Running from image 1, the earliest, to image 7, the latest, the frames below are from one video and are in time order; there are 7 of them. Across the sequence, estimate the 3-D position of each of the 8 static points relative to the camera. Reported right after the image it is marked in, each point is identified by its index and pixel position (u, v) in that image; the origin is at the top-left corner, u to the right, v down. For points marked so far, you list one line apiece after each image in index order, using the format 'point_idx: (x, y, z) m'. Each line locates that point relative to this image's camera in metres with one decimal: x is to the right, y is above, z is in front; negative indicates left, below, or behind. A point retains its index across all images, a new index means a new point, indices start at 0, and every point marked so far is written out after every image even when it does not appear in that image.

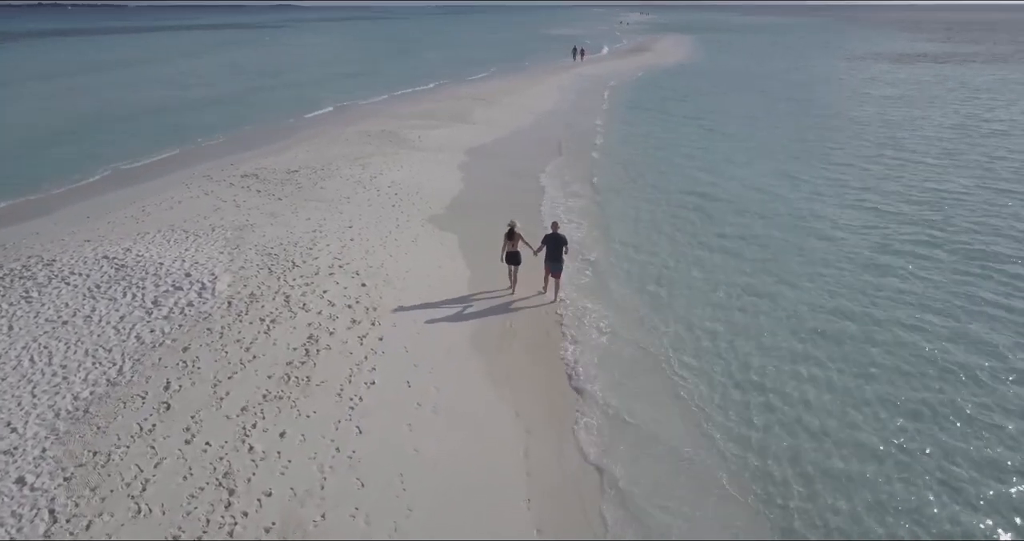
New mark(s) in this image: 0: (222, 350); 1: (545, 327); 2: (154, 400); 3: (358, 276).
0: (-3.6, -1.0, +9.2) m
1: (+0.4, -0.7, +11.3) m
2: (-3.9, -1.4, +8.2) m
3: (-2.5, -0.1, +11.9) m
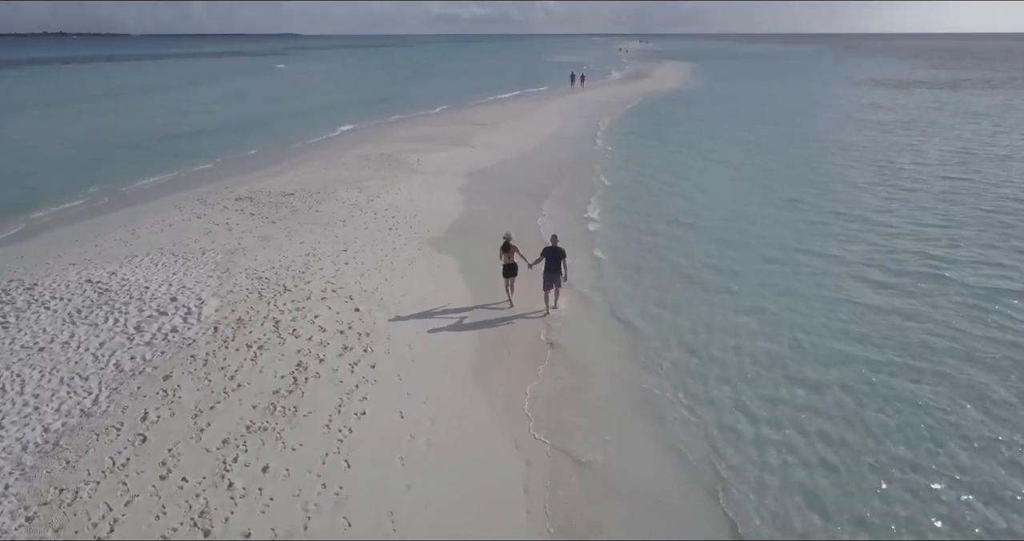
0: (-3.6, -1.3, +8.8) m
1: (+0.4, -1.1, +10.8) m
2: (-4.0, -1.7, +7.7) m
3: (-2.5, -0.5, +11.5) m
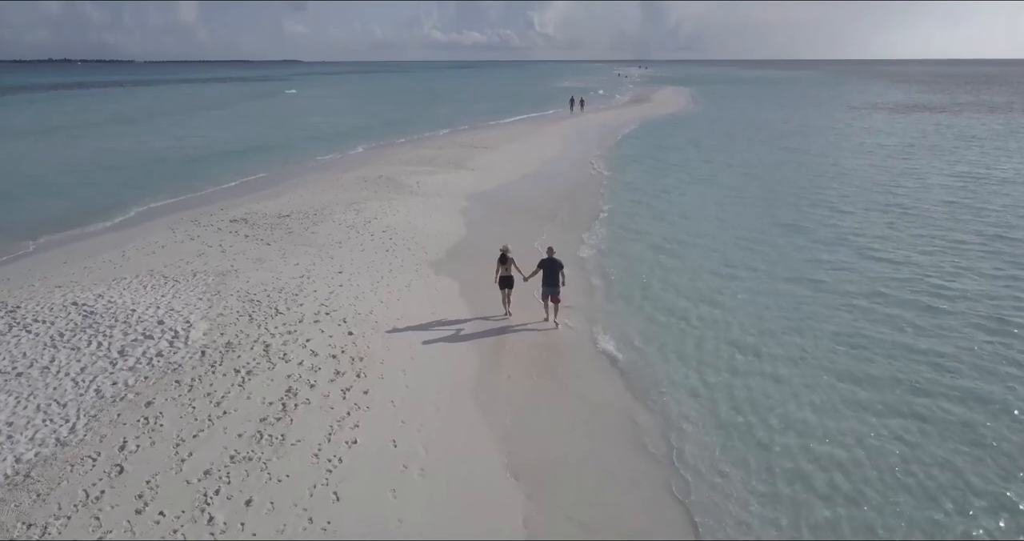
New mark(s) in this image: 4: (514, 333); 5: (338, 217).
0: (-3.6, -1.5, +8.4) m
1: (+0.4, -1.4, +10.5) m
2: (-4.0, -1.9, +7.3) m
3: (-2.5, -0.8, +11.1) m
4: (0.0, -1.0, +11.8) m
5: (-4.2, +1.3, +18.1) m
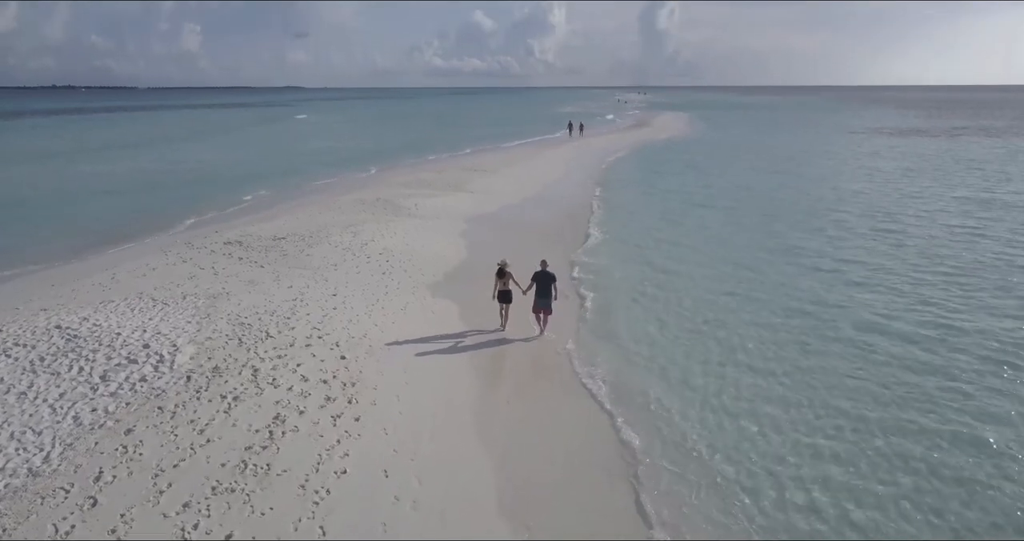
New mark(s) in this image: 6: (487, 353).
0: (-3.6, -1.7, +8.0) m
1: (+0.4, -1.7, +10.1) m
2: (-4.0, -2.1, +6.9) m
3: (-2.5, -1.1, +10.8) m
4: (0.0, -1.3, +11.4) m
5: (-4.3, +0.8, +17.8) m
6: (-0.4, -1.3, +11.4) m
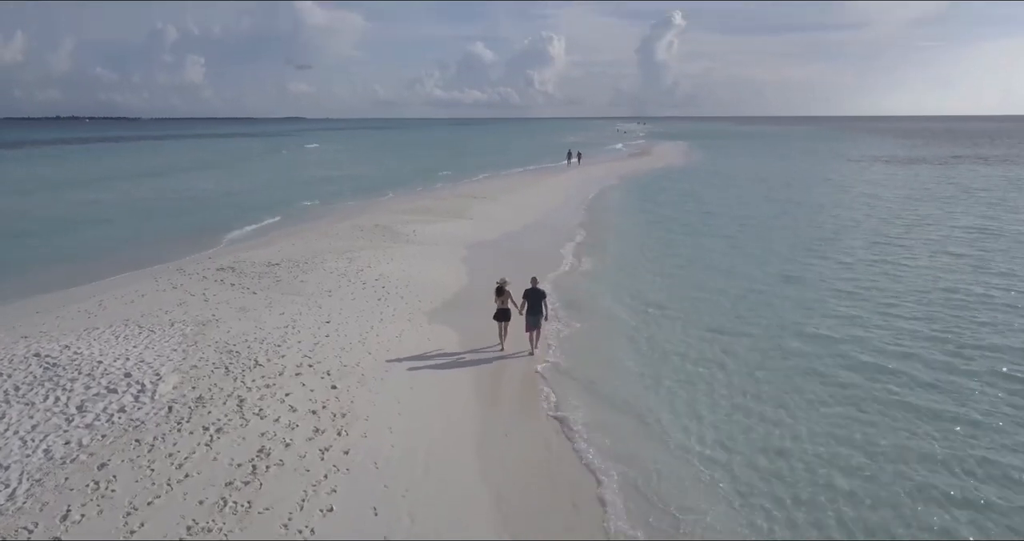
0: (-3.7, -2.0, +7.5) m
1: (+0.4, -2.0, +9.6) m
2: (-4.0, -2.3, +6.4) m
3: (-2.5, -1.5, +10.3) m
4: (0.0, -1.7, +11.0) m
5: (-4.3, +0.1, +17.4) m
6: (-0.4, -1.6, +10.9) m
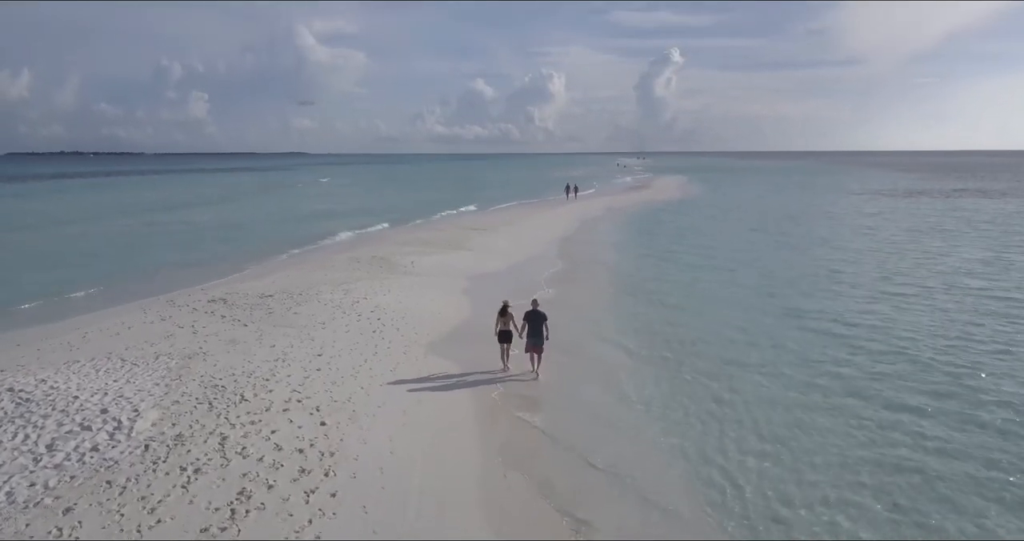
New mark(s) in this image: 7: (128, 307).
0: (-3.7, -2.2, +6.9) m
1: (+0.4, -2.4, +9.0) m
2: (-4.0, -2.5, +5.9) m
3: (-2.5, -1.9, +9.8) m
4: (0.0, -2.1, +10.4) m
5: (-4.3, -0.6, +16.9) m
6: (-0.4, -2.1, +10.4) m
7: (-8.2, -0.8, +15.9) m
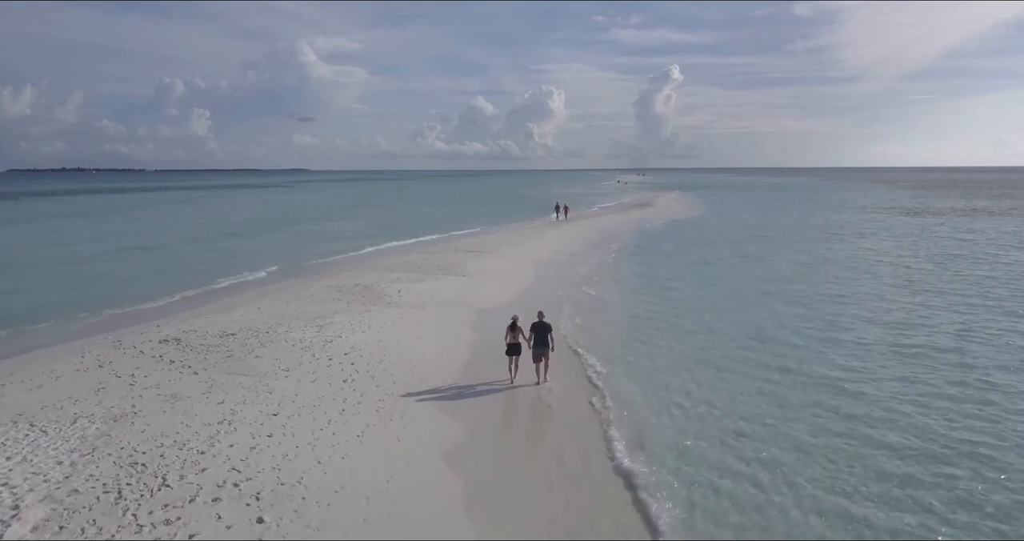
0: (-3.8, -2.7, +4.9) m
1: (+0.3, -2.9, +7.0) m
2: (-4.1, -2.9, +3.8) m
3: (-2.6, -2.4, +7.7) m
4: (-0.1, -2.7, +8.3) m
5: (-4.4, -1.3, +14.9) m
6: (-0.5, -2.6, +8.3) m
7: (-8.3, -1.5, +13.8) m
